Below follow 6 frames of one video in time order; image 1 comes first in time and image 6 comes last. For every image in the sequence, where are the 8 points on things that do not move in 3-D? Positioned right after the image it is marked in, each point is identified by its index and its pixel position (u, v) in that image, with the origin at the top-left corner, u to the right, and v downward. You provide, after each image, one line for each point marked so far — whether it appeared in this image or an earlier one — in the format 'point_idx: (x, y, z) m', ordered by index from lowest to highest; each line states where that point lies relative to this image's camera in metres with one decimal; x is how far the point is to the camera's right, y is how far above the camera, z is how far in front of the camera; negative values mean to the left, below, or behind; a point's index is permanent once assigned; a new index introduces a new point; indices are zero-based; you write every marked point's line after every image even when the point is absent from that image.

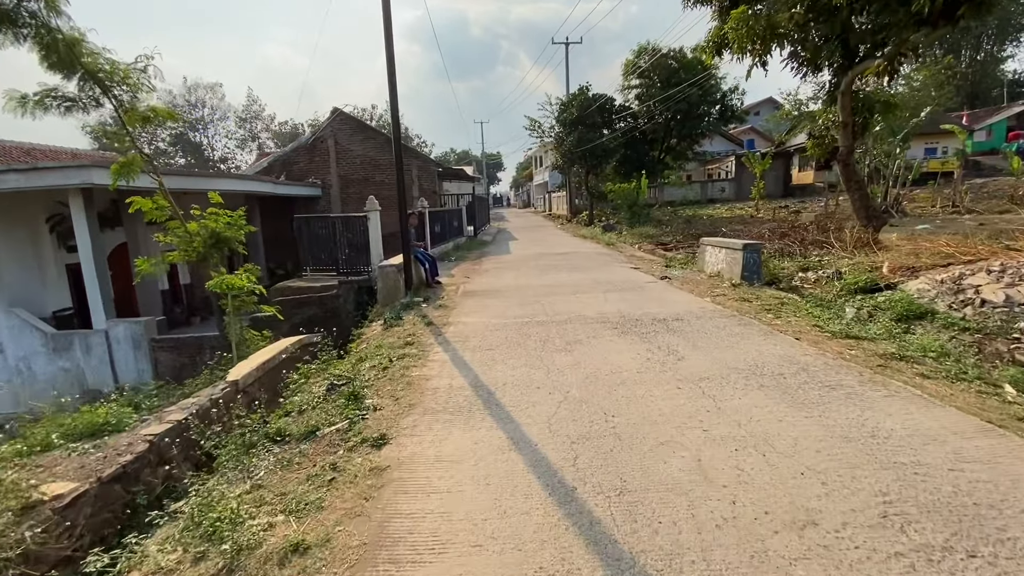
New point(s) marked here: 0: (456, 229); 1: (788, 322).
0: (-2.3, +2.5, +18.9) m
1: (+3.6, -0.4, +6.0) m
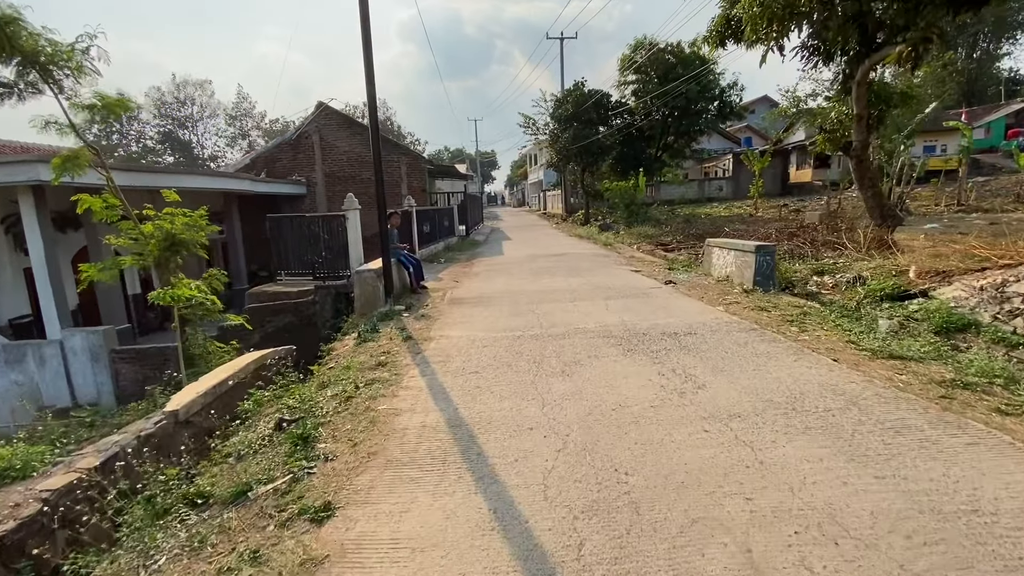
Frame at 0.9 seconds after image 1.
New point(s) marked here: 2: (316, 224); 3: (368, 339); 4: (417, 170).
0: (-2.6, +2.4, +18.1) m
1: (+3.5, -0.6, +5.2) m
2: (-4.1, +1.4, +9.4) m
3: (-1.9, -0.7, +6.0) m
4: (-4.1, +5.1, +19.6) m
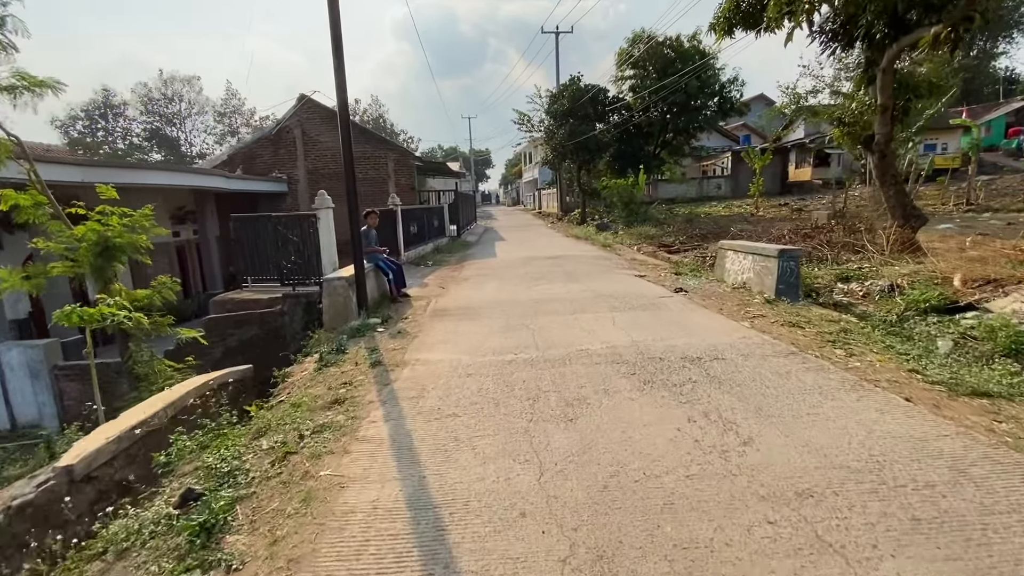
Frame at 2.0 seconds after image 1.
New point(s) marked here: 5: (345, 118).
0: (-2.8, +2.2, +17.1) m
1: (+3.4, -0.7, +4.3) m
2: (-4.2, +1.2, +8.4) m
3: (-2.0, -0.8, +5.0) m
4: (-4.3, +4.9, +18.6) m
5: (-2.4, +2.4, +6.6) m
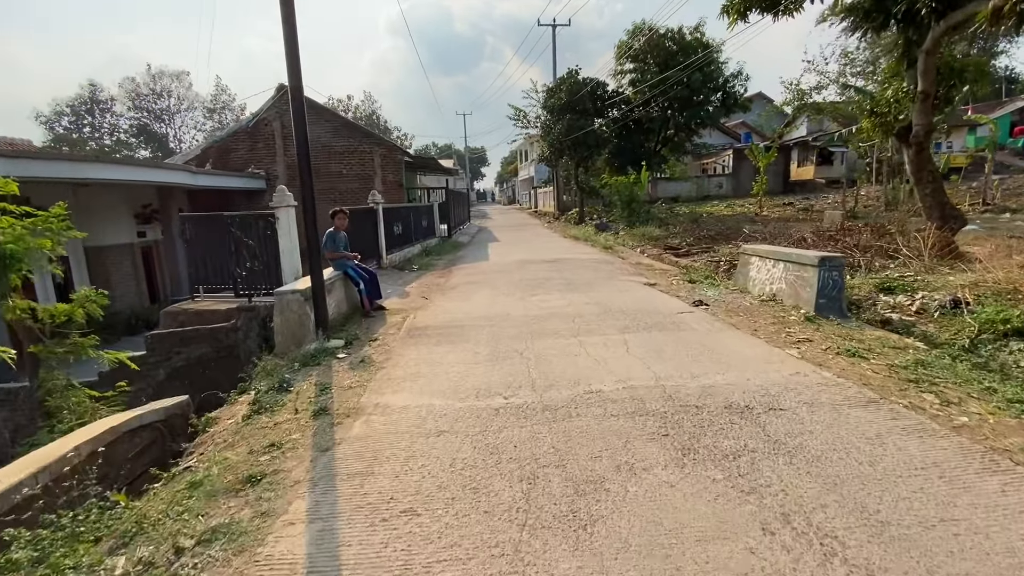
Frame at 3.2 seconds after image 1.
0: (-3.0, +2.1, +15.9) m
1: (+3.3, -0.9, +3.2) m
2: (-4.3, +1.0, +7.2) m
3: (-2.1, -1.0, +3.9) m
4: (-4.5, +4.8, +17.4) m
5: (-2.5, +2.3, +5.4) m
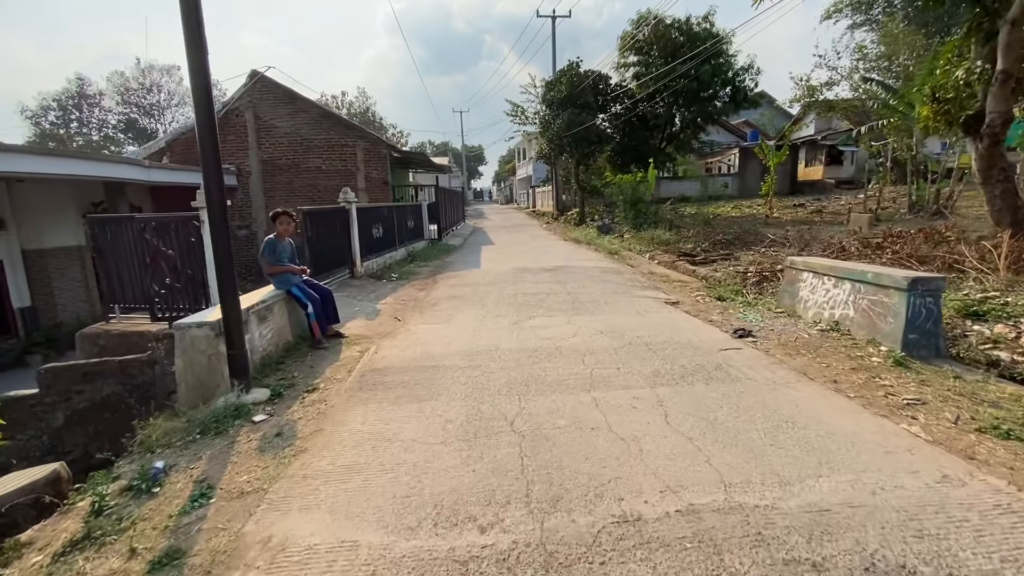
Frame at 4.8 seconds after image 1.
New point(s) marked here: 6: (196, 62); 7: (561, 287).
0: (-3.2, +1.8, +14.4) m
1: (+3.2, -1.2, +1.7) m
2: (-4.4, +0.8, +5.7) m
3: (-2.2, -1.3, +2.4) m
4: (-4.7, +4.5, +15.9) m
5: (-2.6, +2.0, +3.9) m
6: (-2.6, +1.9, +3.9) m
7: (+0.9, 0.0, +8.1) m
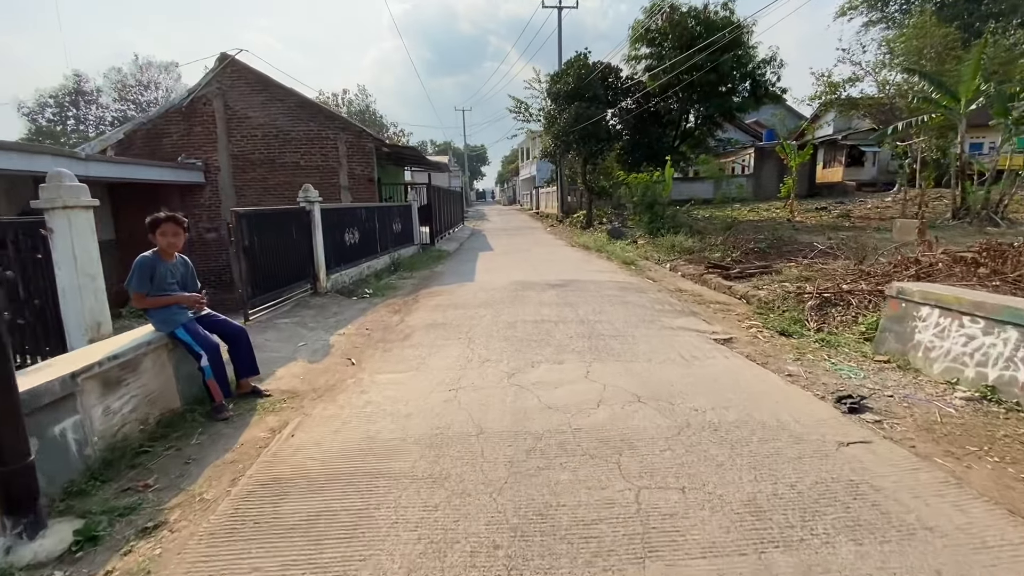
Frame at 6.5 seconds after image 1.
0: (-3.1, +1.5, +12.7) m
1: (+3.1, -1.6, 0.0) m
2: (-4.5, +0.5, +4.0) m
3: (-2.3, -1.6, +0.7) m
4: (-4.6, +4.2, +14.1) m
5: (-2.6, +1.7, +2.2) m
6: (-2.7, +1.6, +2.2) m
7: (+0.8, -0.3, +6.4) m
